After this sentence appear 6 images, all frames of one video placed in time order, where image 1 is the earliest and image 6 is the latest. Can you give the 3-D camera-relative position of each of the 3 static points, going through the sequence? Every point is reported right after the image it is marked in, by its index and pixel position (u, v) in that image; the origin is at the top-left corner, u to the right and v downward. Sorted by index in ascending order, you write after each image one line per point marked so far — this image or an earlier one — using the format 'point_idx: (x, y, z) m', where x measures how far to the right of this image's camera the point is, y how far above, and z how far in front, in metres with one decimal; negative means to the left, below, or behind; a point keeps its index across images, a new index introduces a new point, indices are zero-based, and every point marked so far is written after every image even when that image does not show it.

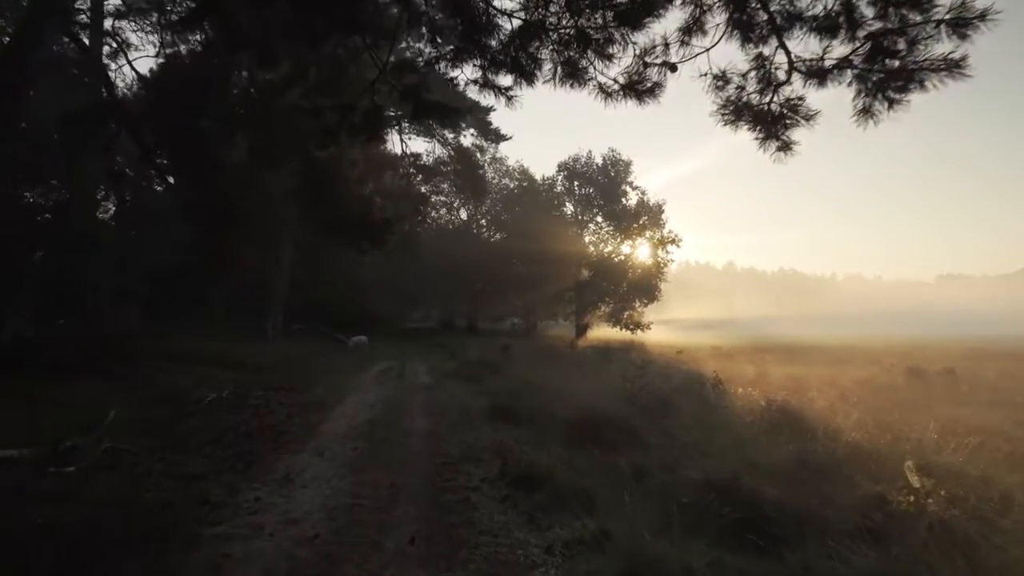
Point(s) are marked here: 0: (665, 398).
0: (+3.2, -2.3, +14.5) m
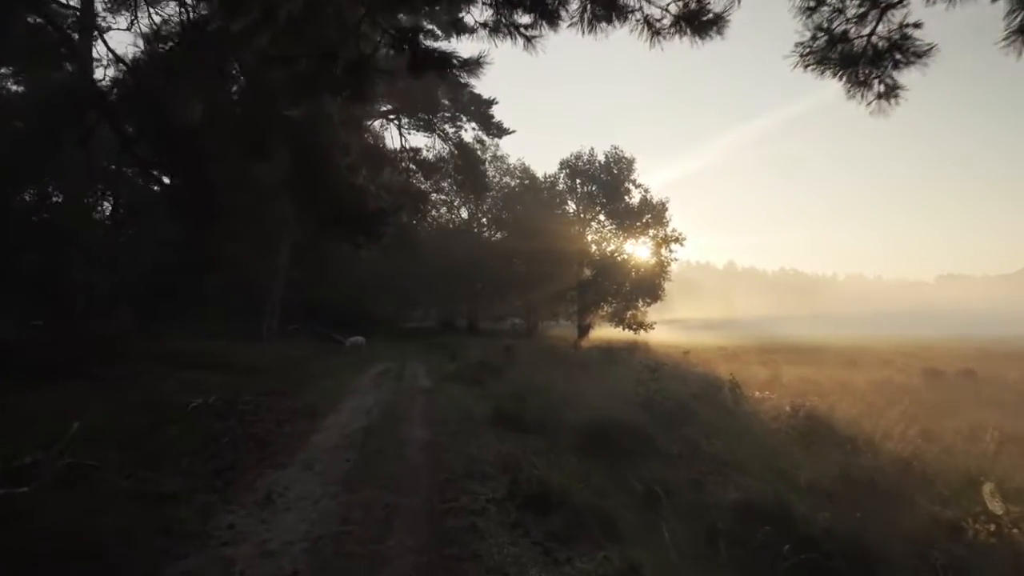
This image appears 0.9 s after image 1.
0: (+3.4, -2.3, +13.5) m
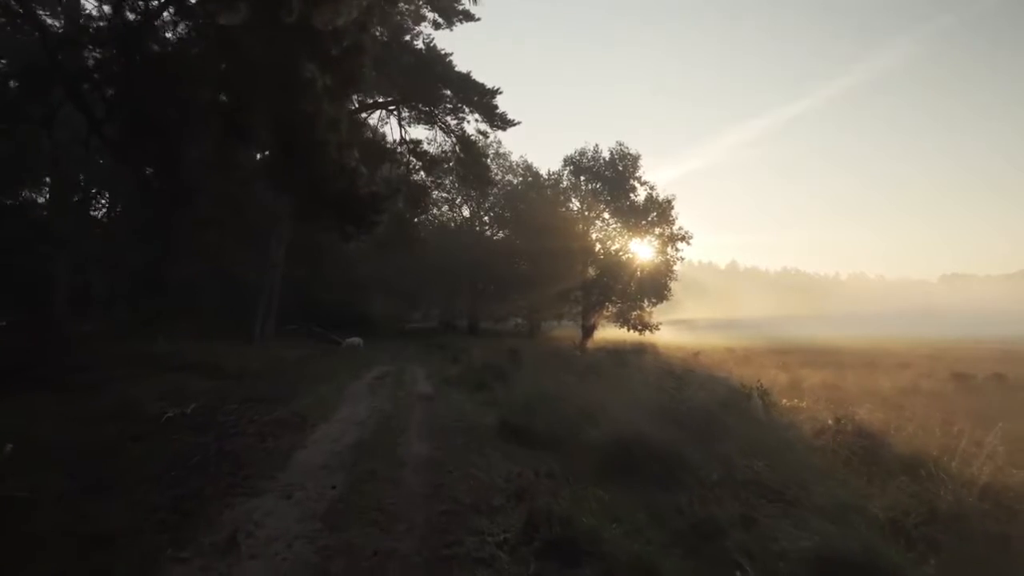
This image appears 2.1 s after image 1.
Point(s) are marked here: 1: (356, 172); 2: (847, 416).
0: (+3.5, -2.2, +12.1) m
1: (-3.0, +2.2, +13.0) m
2: (+6.5, -2.5, +13.3) m
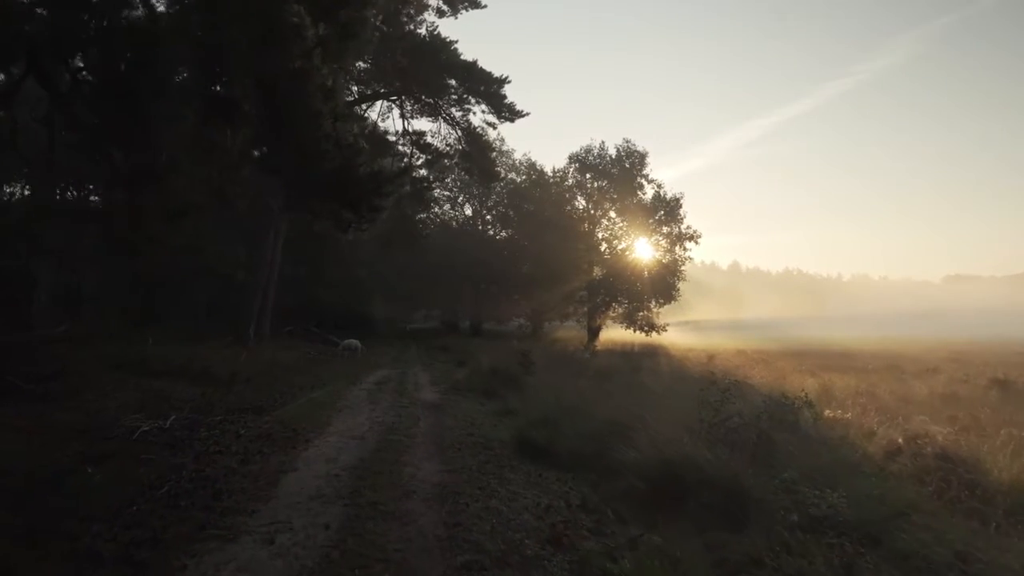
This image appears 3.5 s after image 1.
0: (+3.9, -2.2, +10.5) m
1: (-2.6, +2.2, +11.5) m
2: (+6.8, -2.5, +11.7) m
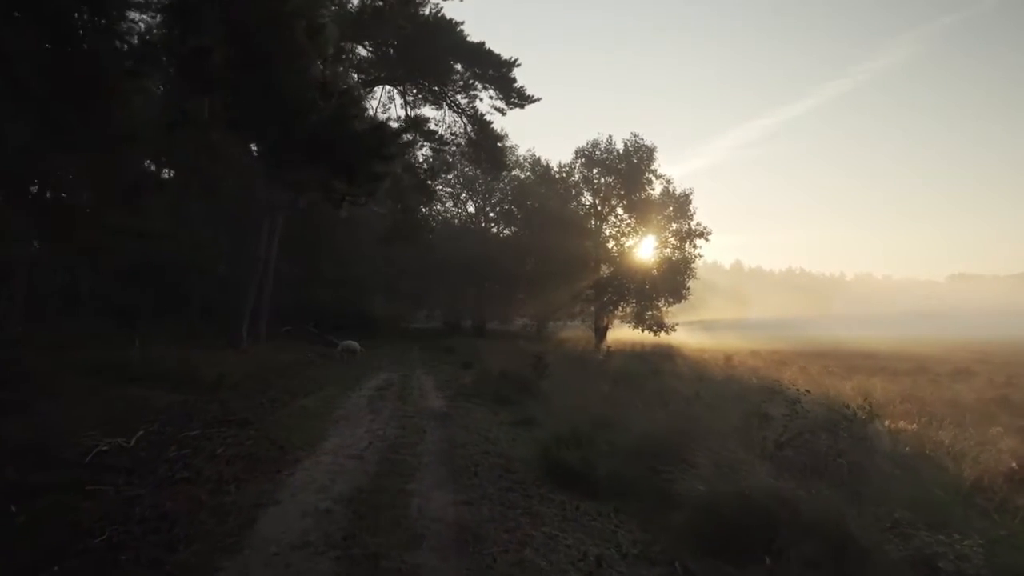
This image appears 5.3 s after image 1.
0: (+4.2, -2.1, +8.7) m
1: (-2.3, +2.3, +9.6) m
2: (+7.2, -2.4, +9.9) m
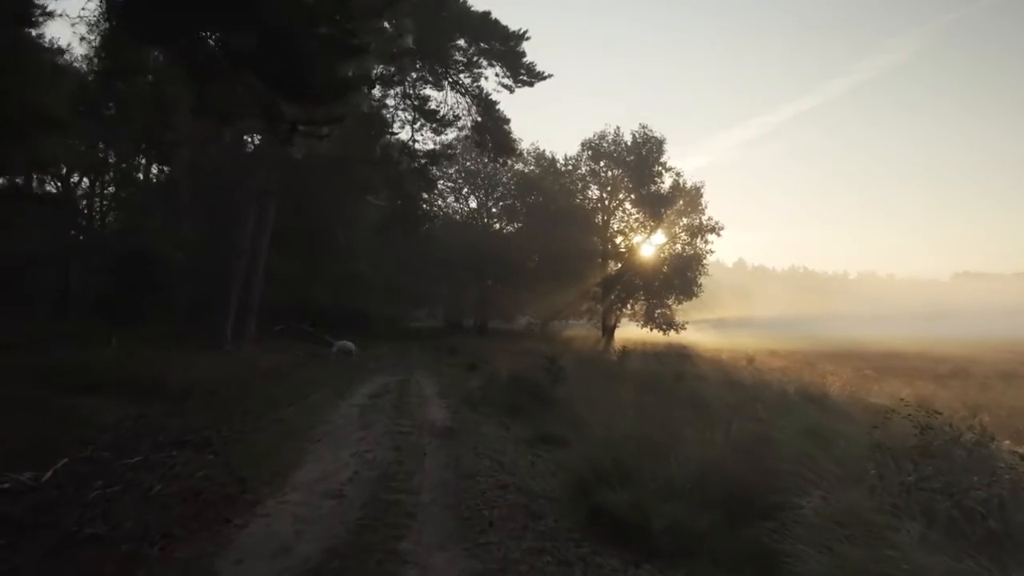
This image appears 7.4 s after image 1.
0: (+4.5, -2.0, +6.3) m
1: (-2.0, +2.5, +7.2) m
2: (+7.5, -2.2, +7.5) m
